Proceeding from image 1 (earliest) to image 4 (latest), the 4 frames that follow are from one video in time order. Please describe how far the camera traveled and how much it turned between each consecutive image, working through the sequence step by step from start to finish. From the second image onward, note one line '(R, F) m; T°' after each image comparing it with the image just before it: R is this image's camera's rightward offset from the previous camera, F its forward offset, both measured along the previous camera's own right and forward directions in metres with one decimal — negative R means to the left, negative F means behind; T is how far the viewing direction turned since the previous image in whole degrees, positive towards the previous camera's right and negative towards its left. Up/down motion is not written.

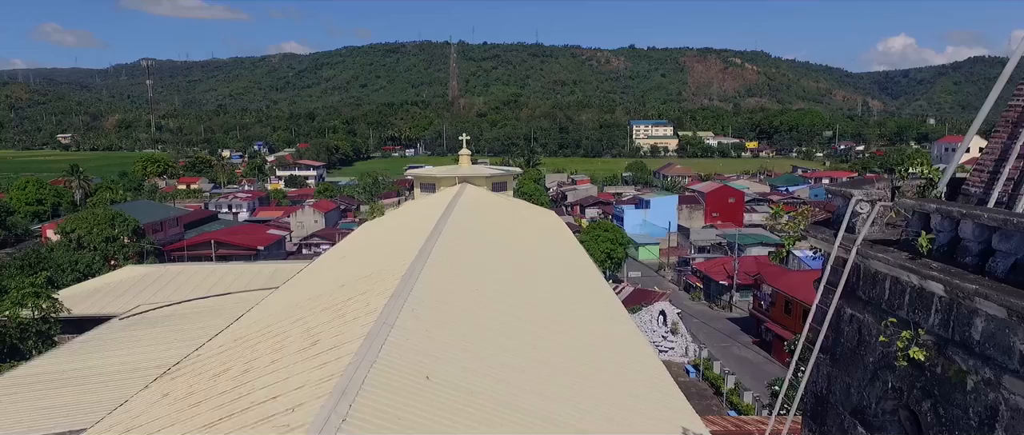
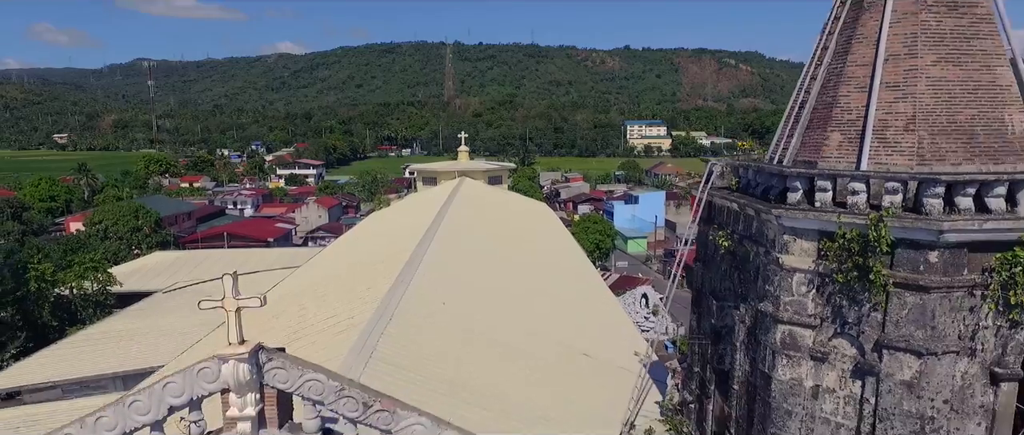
(0.0, -2.0) m; 0°
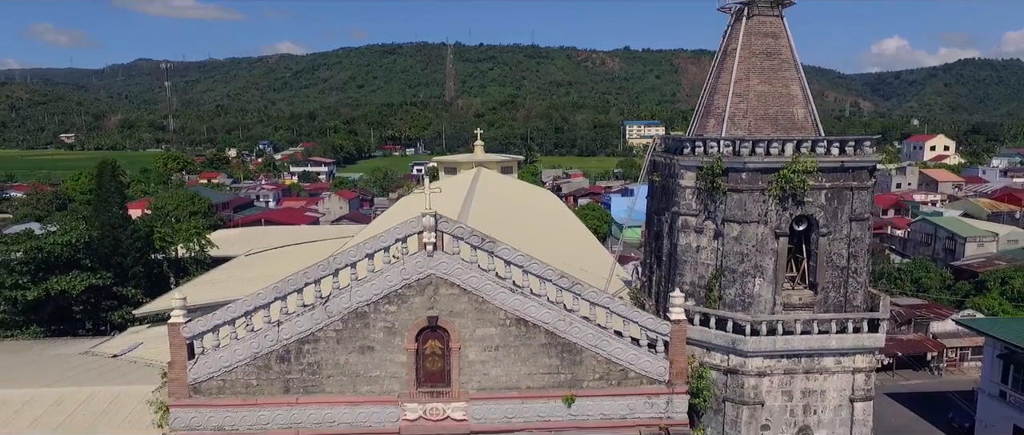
(-0.4, -3.8) m; 0°
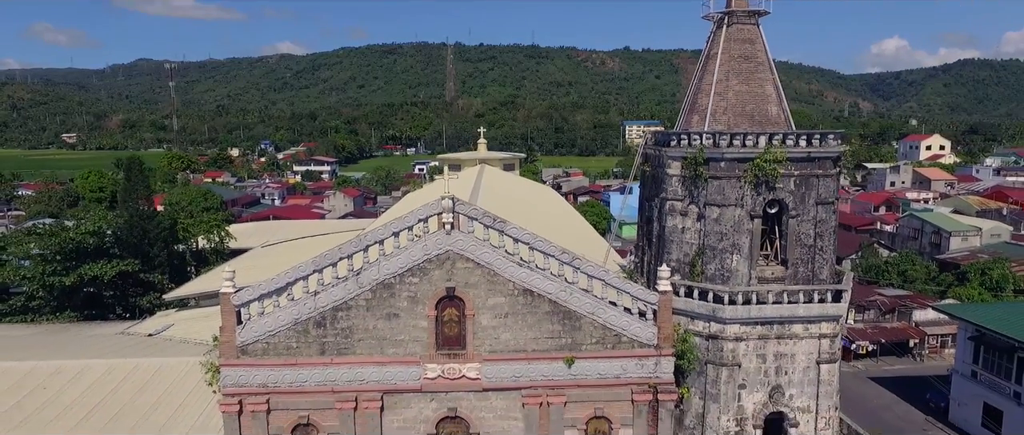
(-0.1, -1.0) m; 0°
